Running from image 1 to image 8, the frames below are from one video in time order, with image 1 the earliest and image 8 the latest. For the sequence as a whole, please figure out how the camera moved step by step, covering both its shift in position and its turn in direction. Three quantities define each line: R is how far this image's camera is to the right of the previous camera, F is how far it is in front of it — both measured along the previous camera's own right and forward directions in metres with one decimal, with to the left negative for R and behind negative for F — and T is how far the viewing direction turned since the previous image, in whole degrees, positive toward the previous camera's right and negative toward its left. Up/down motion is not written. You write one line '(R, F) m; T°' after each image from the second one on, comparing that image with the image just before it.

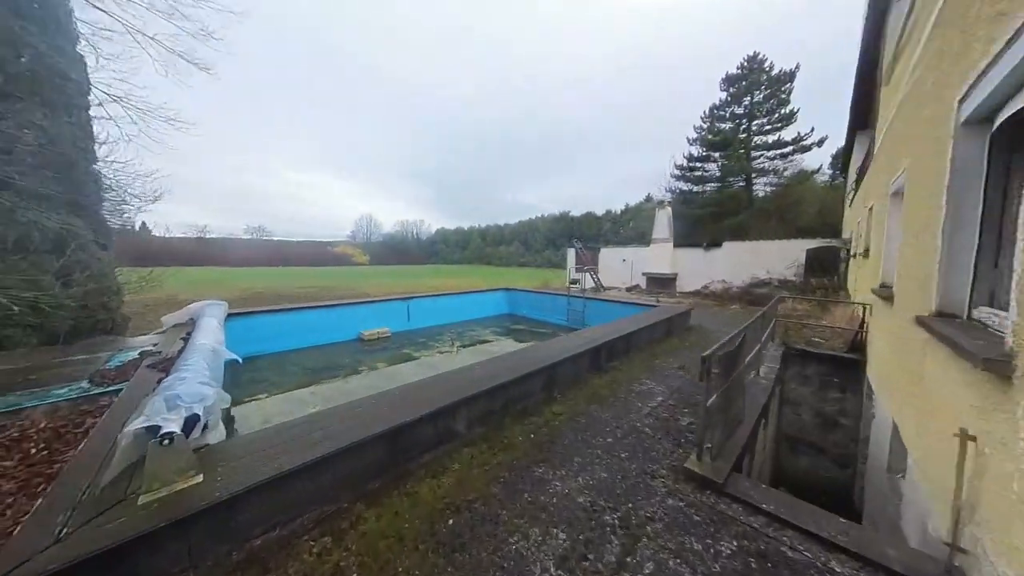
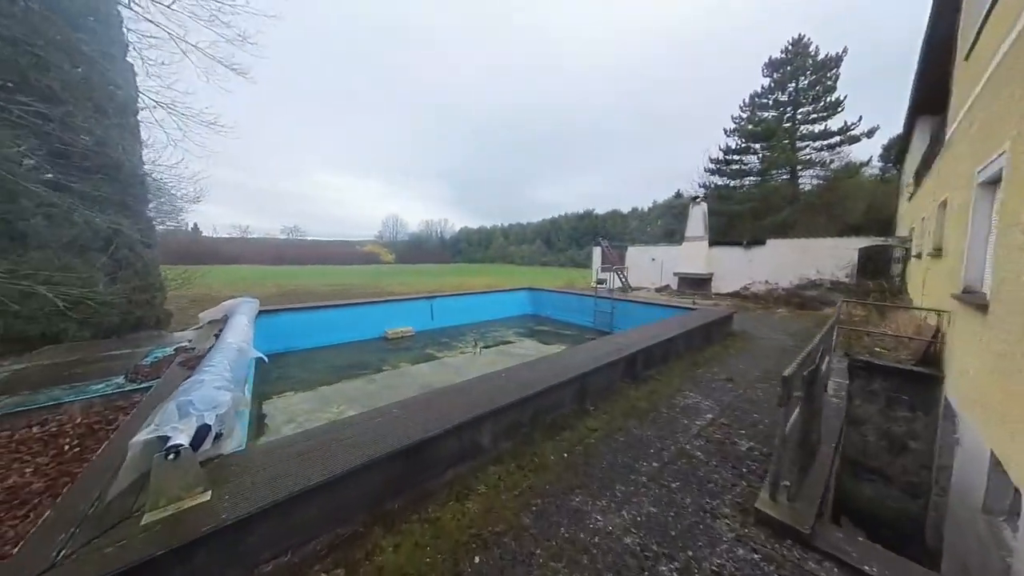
(-0.1, +0.2) m; -4°
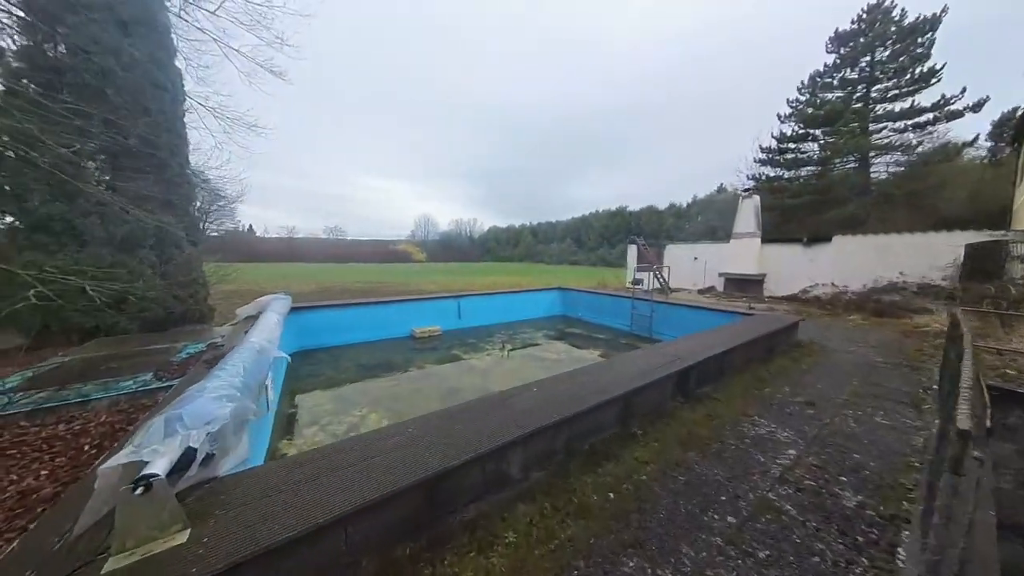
(-0.1, +0.4) m; -5°
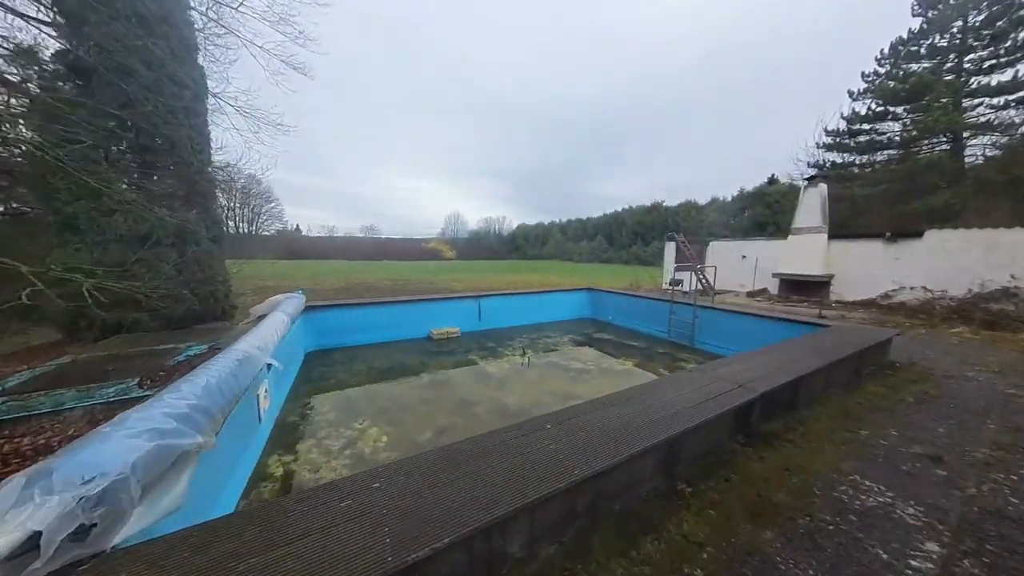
(+0.1, +0.5) m; -6°
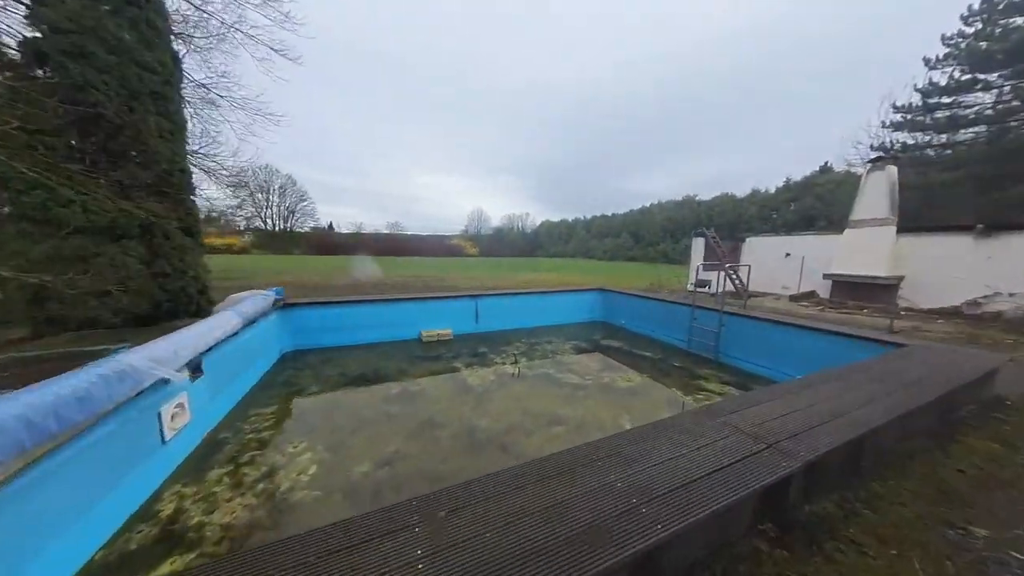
(+0.6, +0.7) m; -5°
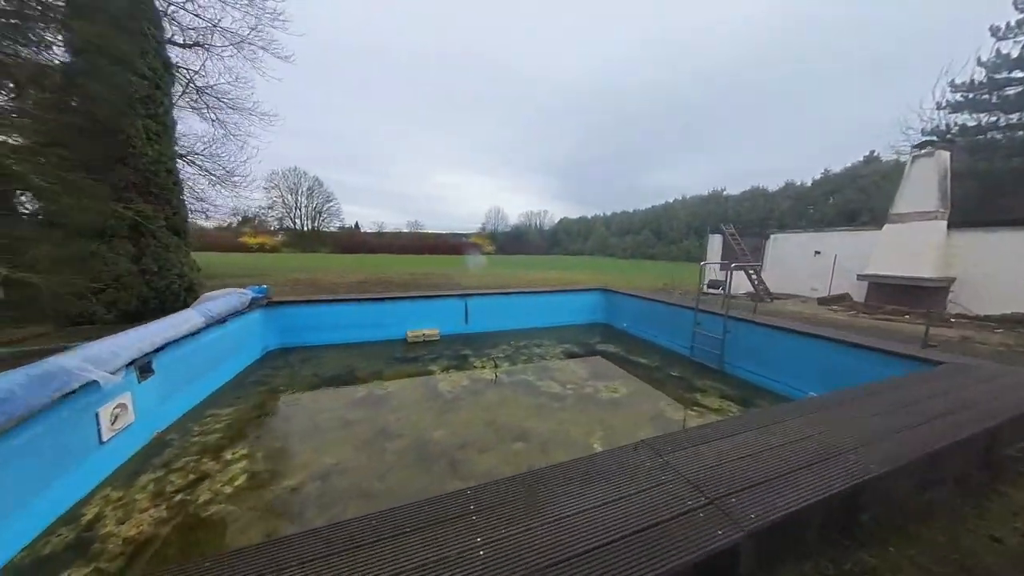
(+0.7, +0.3) m; -4°
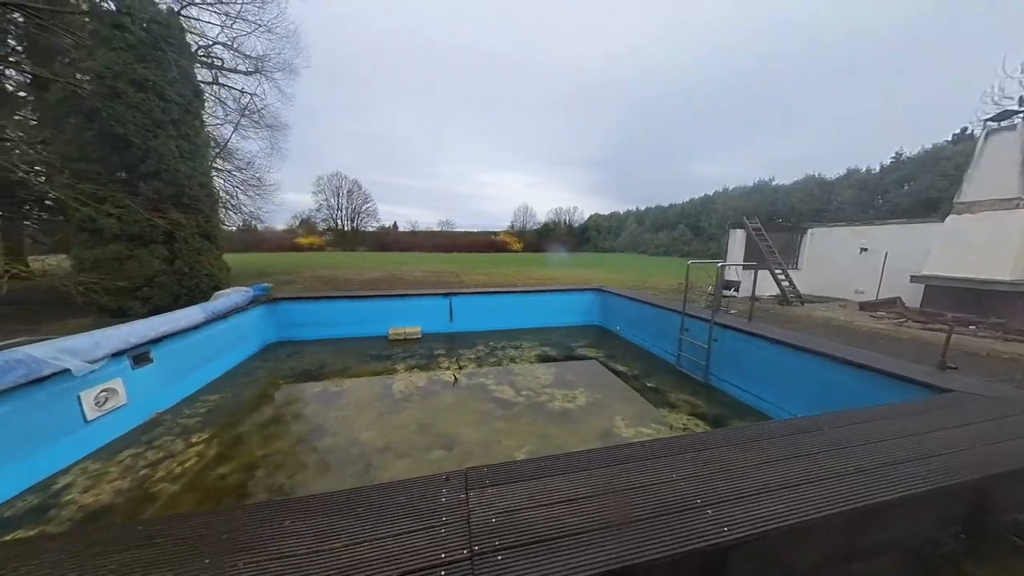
(+1.2, +0.3) m; -7°
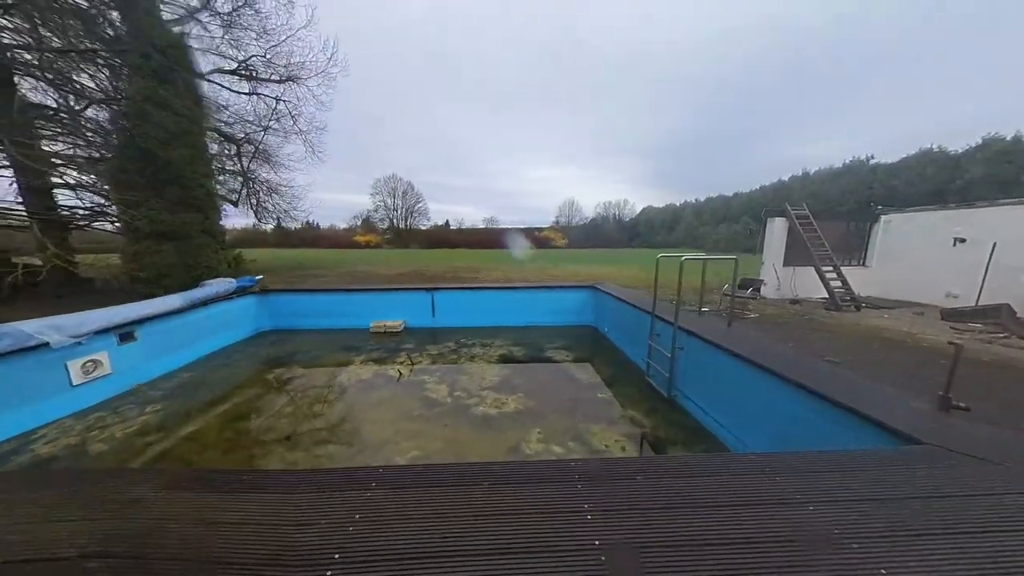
(+1.6, +0.4) m; -10°
